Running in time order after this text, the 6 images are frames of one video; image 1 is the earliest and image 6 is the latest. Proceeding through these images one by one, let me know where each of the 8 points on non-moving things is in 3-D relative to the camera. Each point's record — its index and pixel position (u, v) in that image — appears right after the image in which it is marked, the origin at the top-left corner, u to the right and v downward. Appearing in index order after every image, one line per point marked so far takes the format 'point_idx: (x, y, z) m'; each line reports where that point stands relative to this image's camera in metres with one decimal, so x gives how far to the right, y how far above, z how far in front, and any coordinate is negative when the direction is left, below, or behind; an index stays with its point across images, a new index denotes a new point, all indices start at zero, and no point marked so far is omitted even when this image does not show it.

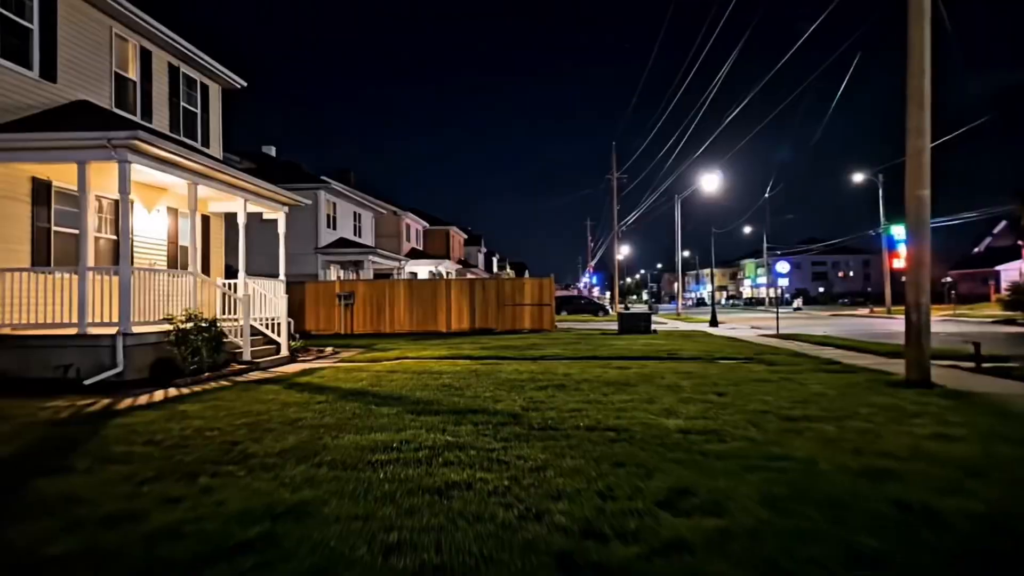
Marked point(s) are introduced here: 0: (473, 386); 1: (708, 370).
0: (-0.4, -1.1, +9.3) m
1: (+2.7, -1.1, +11.8) m
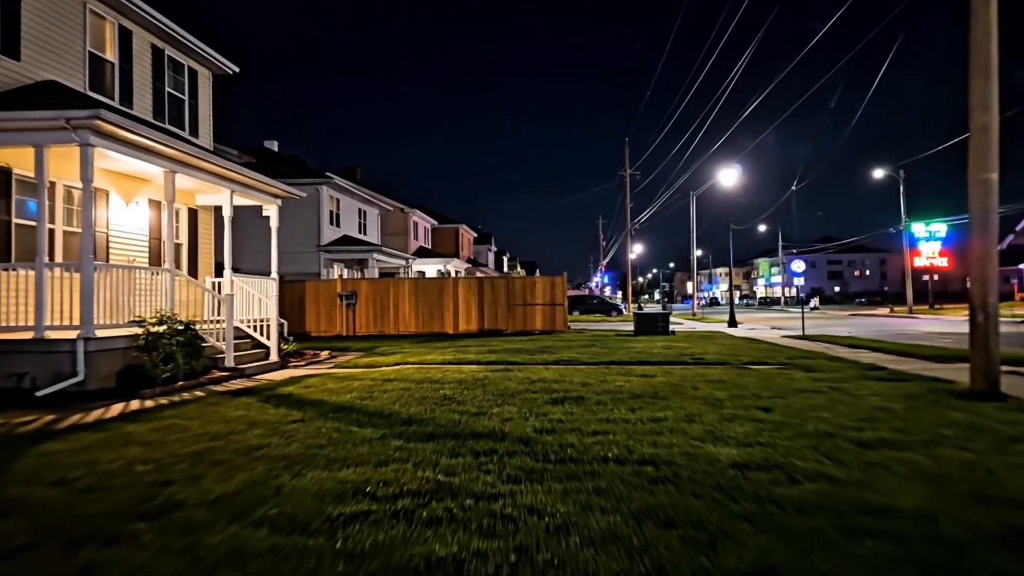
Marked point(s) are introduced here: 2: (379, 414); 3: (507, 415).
0: (-0.3, -1.0, +8.0) m
1: (+2.8, -1.1, +10.5) m
2: (-1.1, -1.0, +6.9) m
3: (0.0, -1.0, +6.9) m
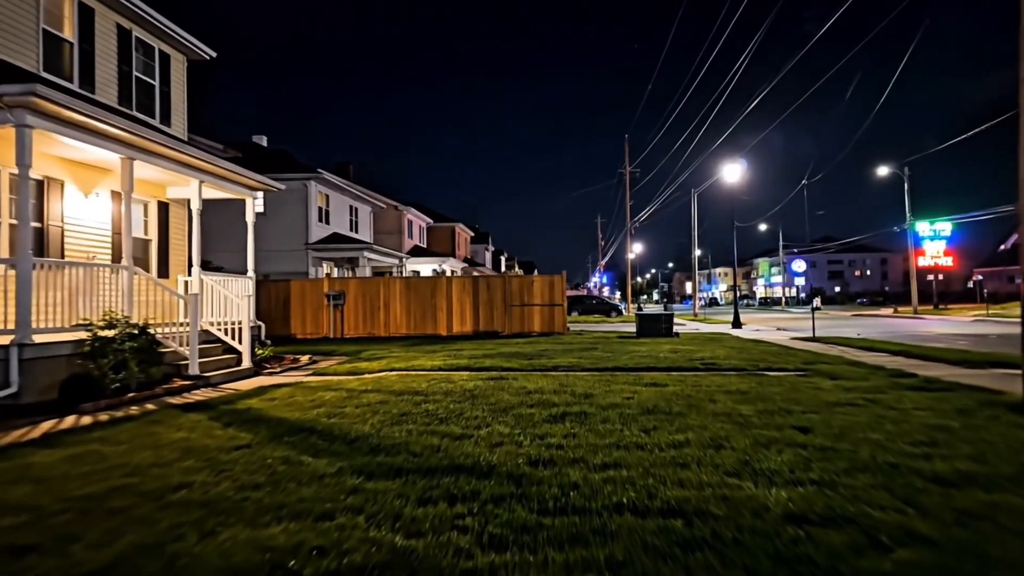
0: (-0.4, -1.0, +6.9) m
1: (+2.7, -1.1, +9.3) m
2: (-1.1, -1.0, +5.8) m
3: (-0.1, -1.0, +5.7) m
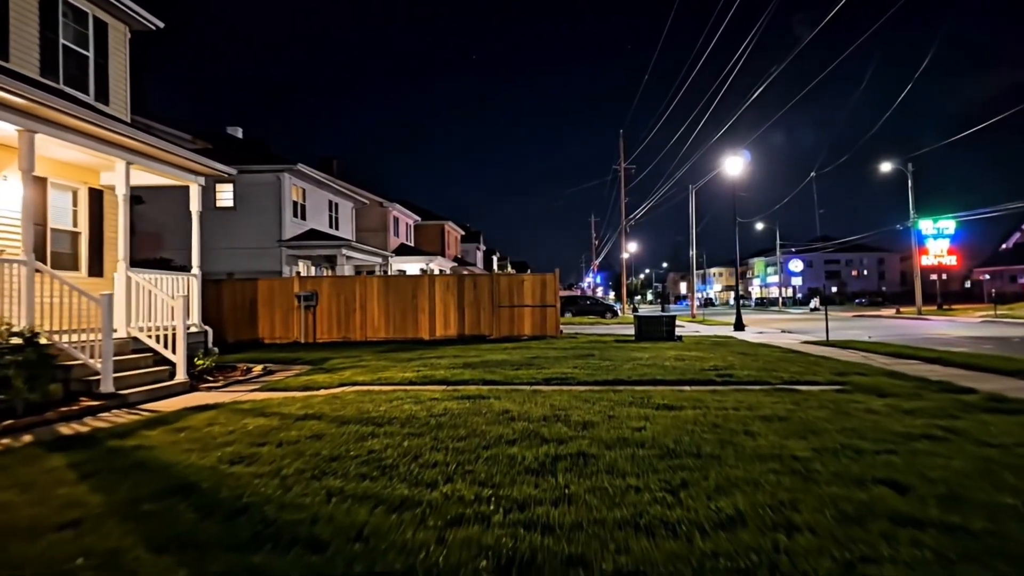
0: (-0.5, -1.0, +5.0) m
1: (+2.5, -1.1, +7.5) m
2: (-1.3, -1.0, +3.9) m
3: (-0.3, -1.0, +3.9) m
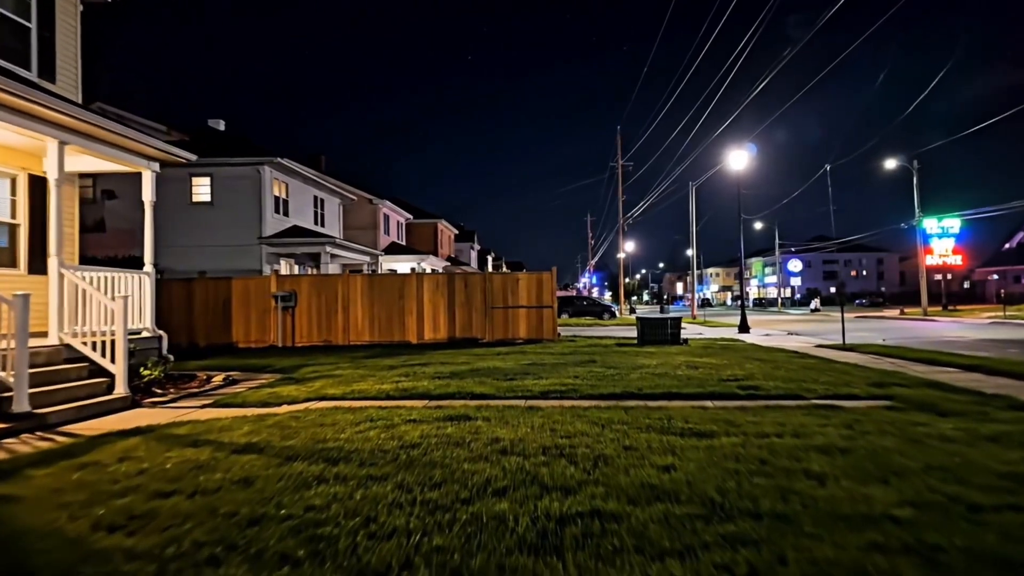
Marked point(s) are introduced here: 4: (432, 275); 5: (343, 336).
0: (-0.6, -1.0, +3.6) m
1: (+2.5, -1.0, +6.1) m
2: (-1.3, -1.0, +2.5) m
3: (-0.3, -1.0, +2.4) m
4: (-1.8, +0.3, +18.9) m
5: (-3.6, -1.0, +18.7) m
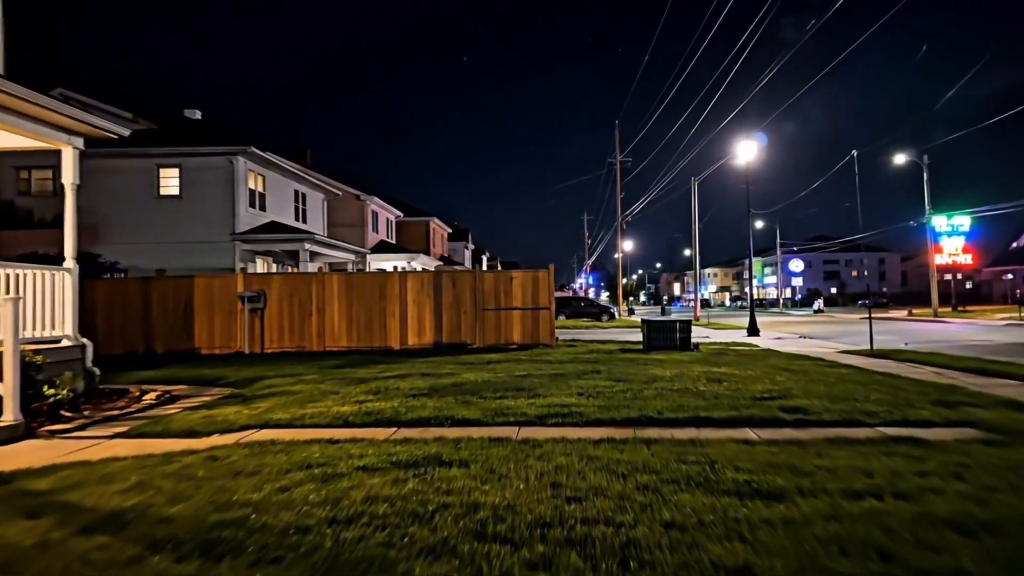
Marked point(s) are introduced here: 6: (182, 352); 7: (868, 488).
0: (-0.6, -1.0, +1.8) m
1: (+2.4, -1.0, +4.3) m
2: (-1.4, -1.0, +0.7) m
3: (-0.4, -1.0, +0.6) m
4: (-1.9, +0.3, +17.1) m
5: (-3.8, -1.0, +16.9) m
6: (-6.3, -1.2, +16.4) m
7: (+1.9, -1.0, +4.7) m
